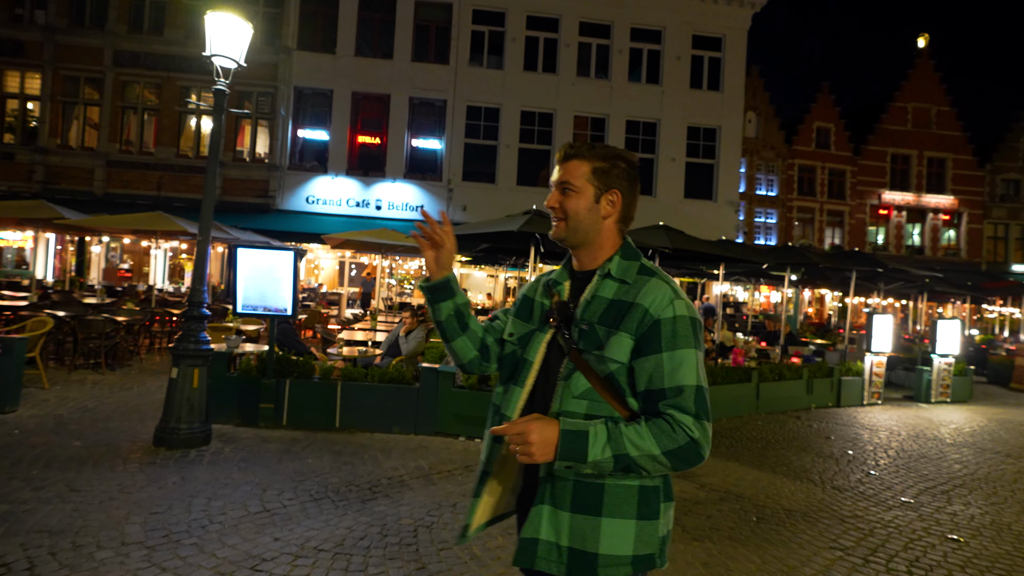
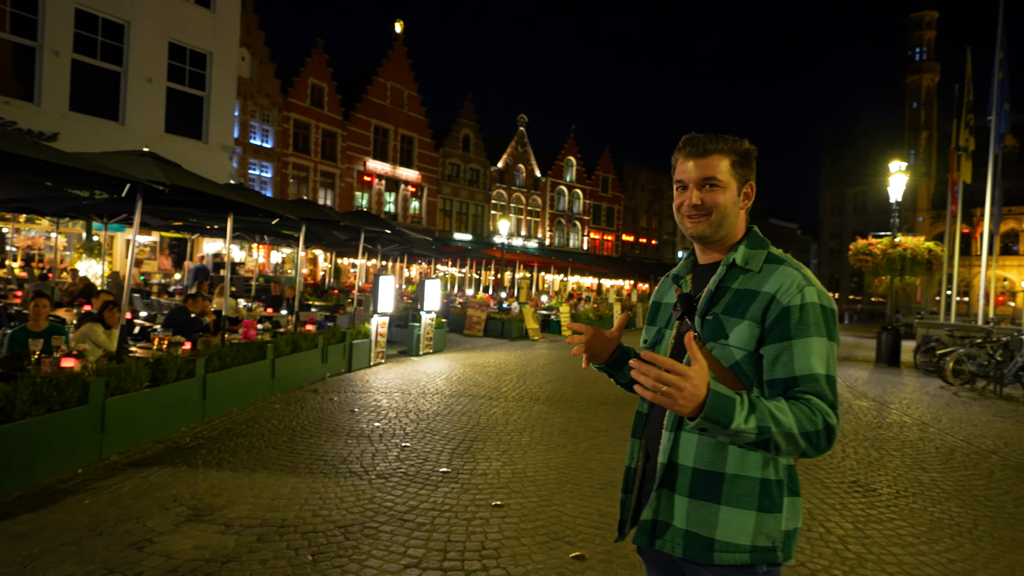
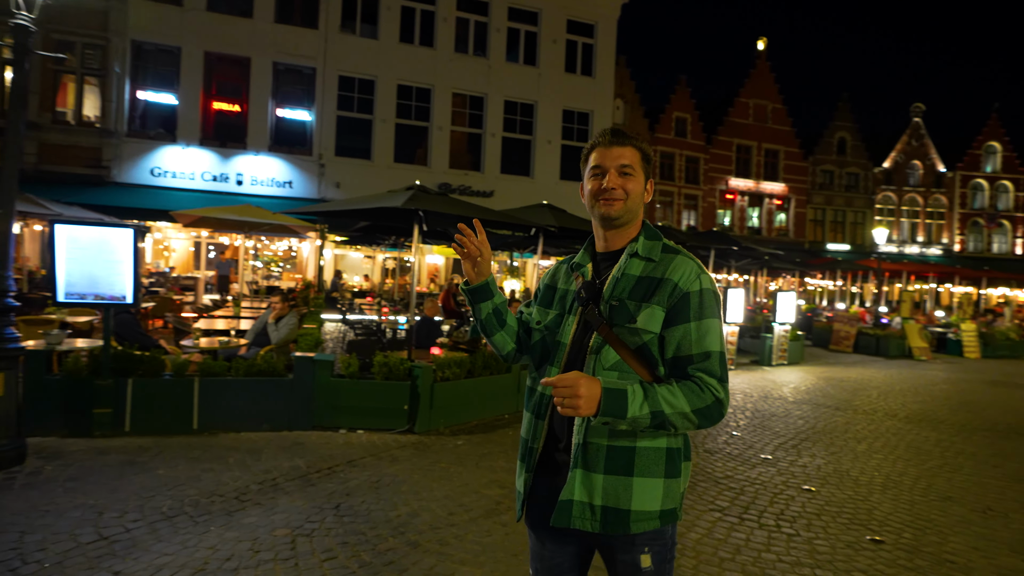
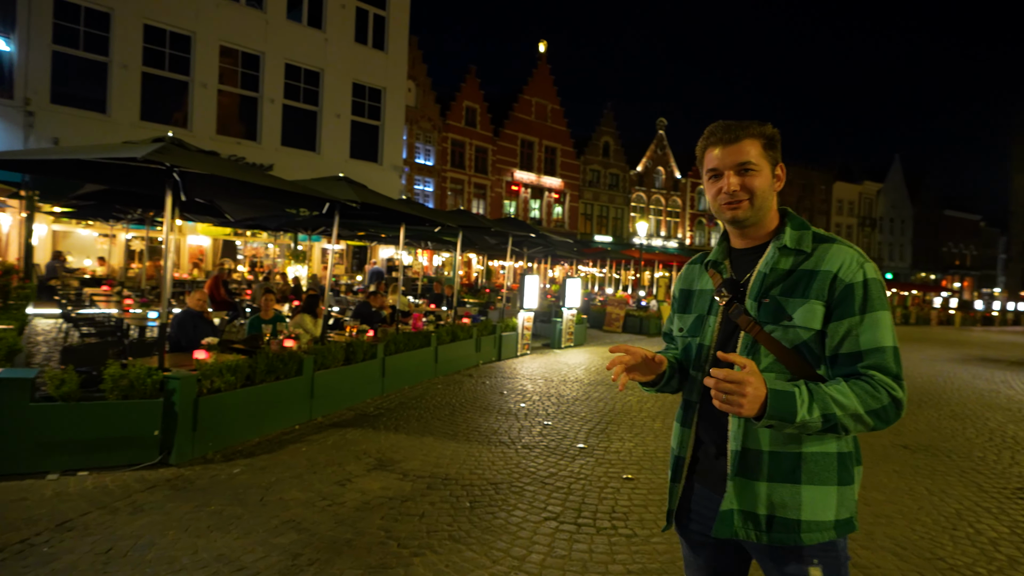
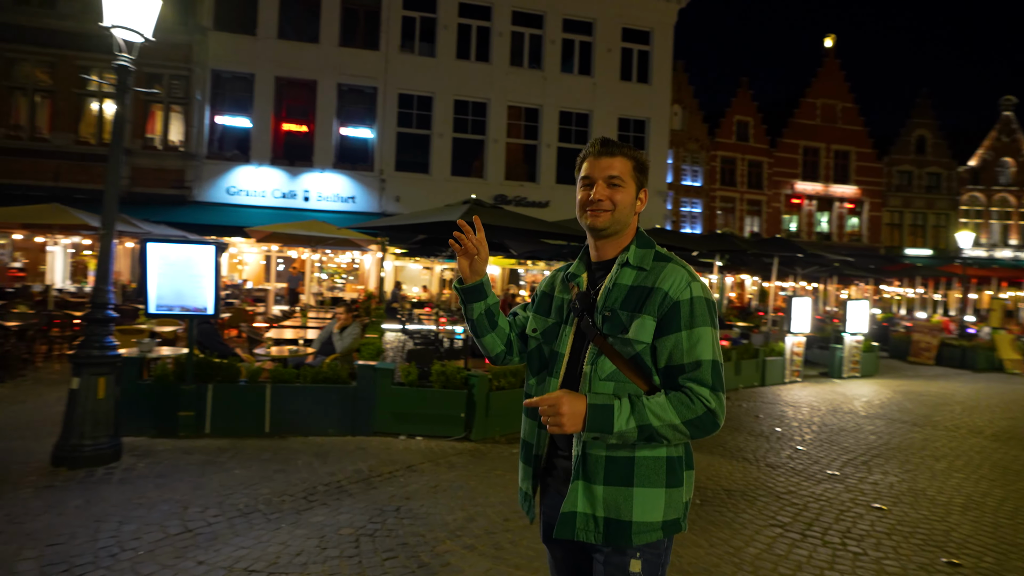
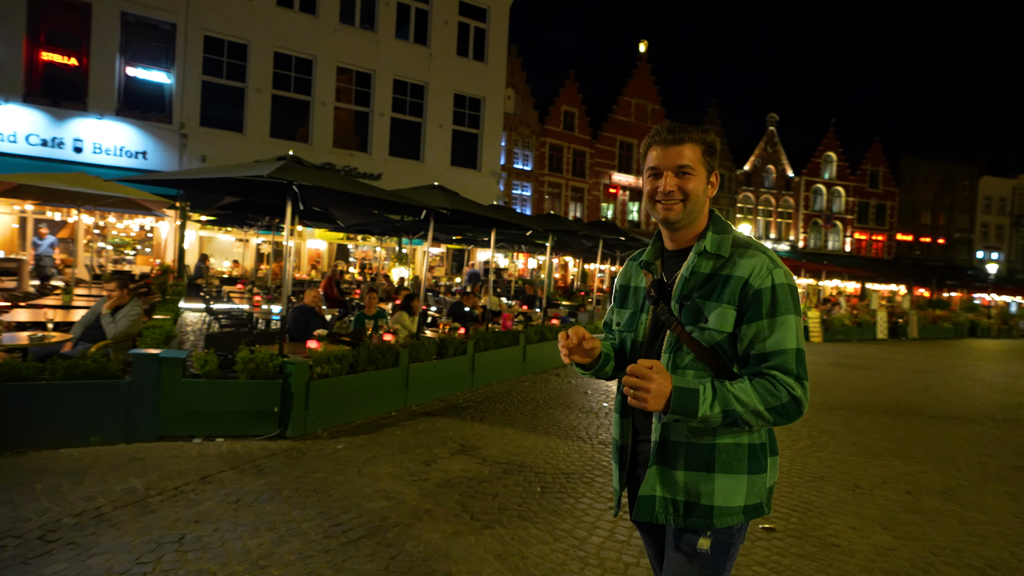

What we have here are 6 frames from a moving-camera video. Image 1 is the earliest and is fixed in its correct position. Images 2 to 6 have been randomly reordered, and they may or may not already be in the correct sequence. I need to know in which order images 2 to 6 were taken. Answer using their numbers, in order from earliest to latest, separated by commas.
5, 3, 6, 4, 2
